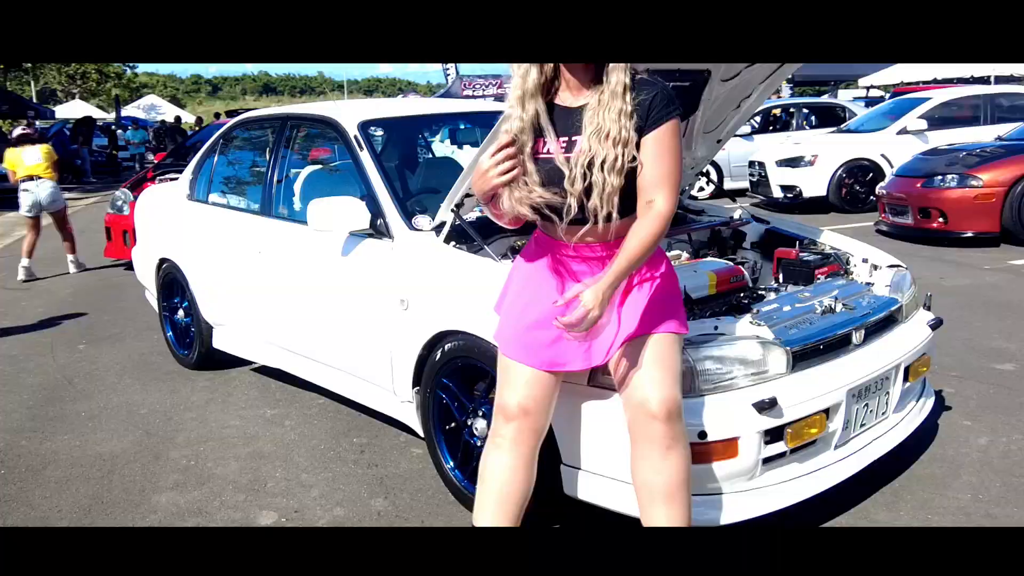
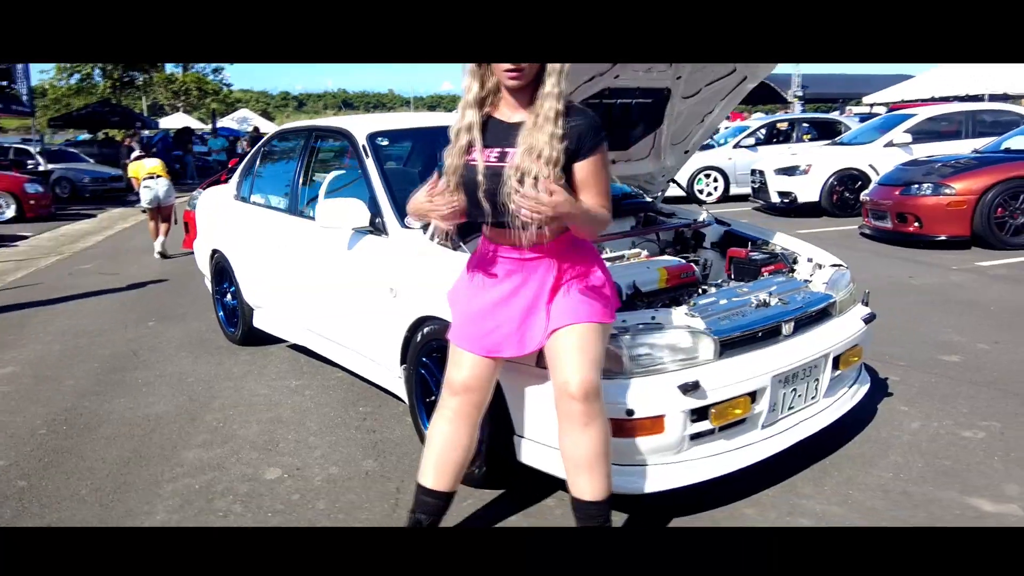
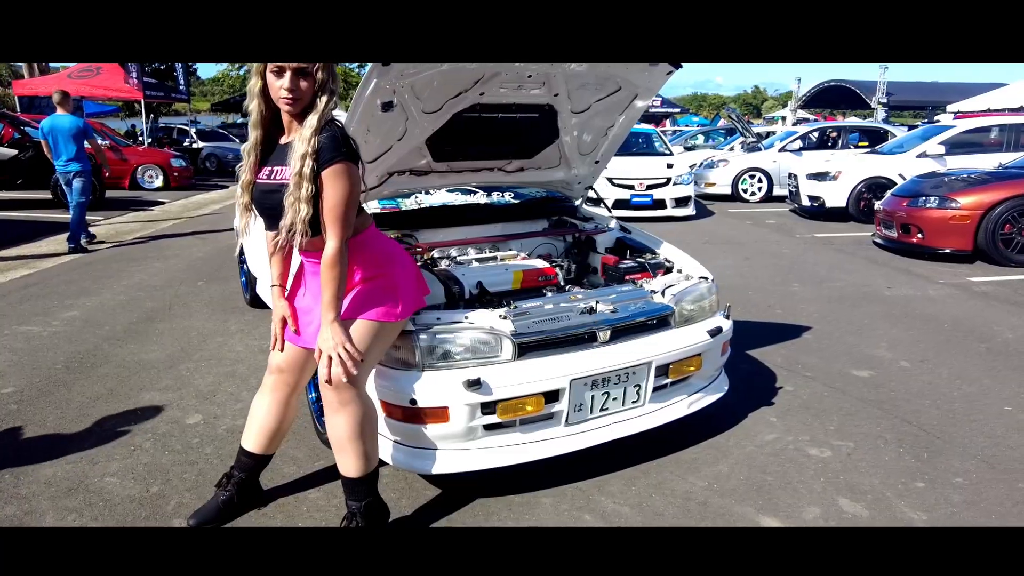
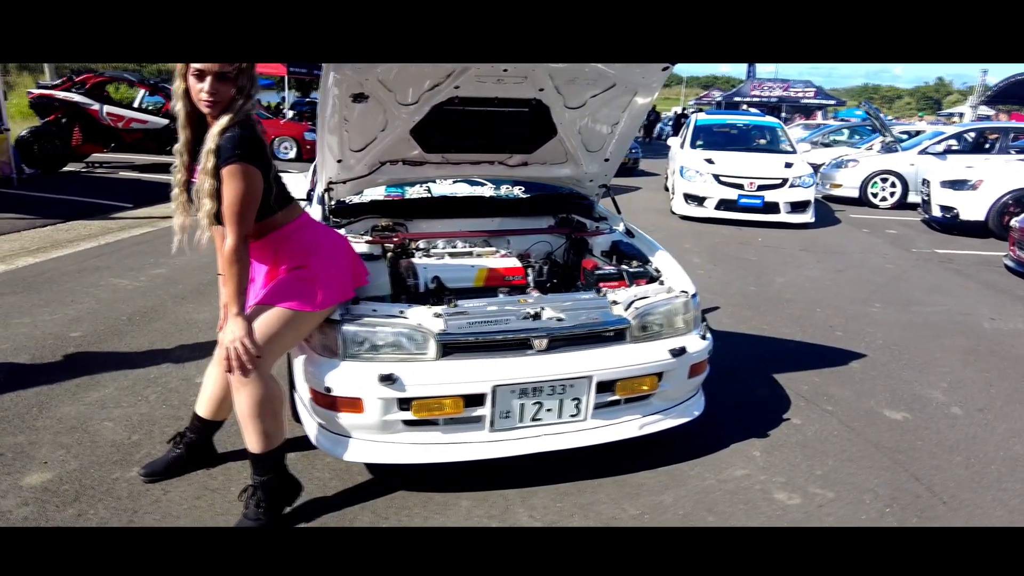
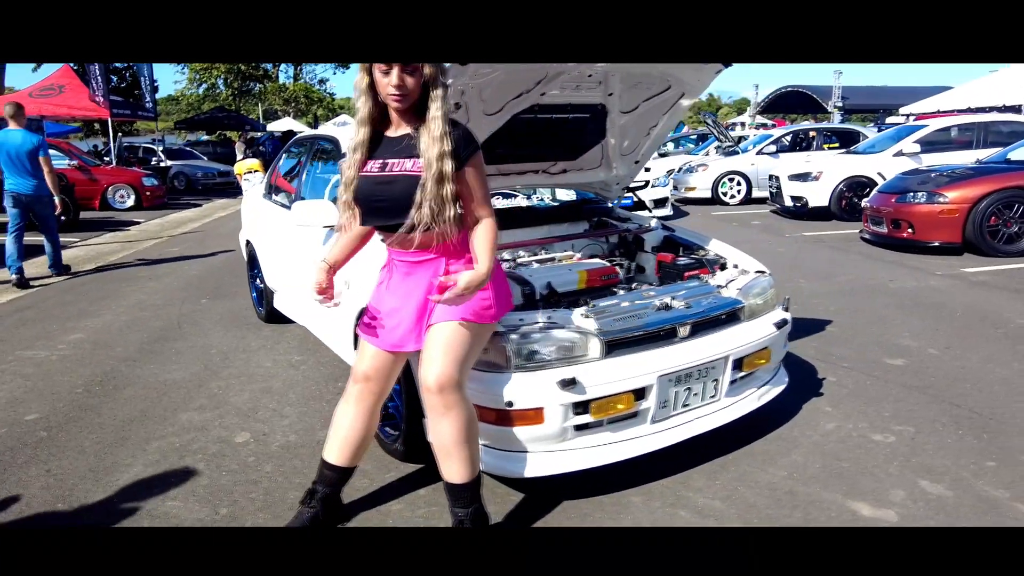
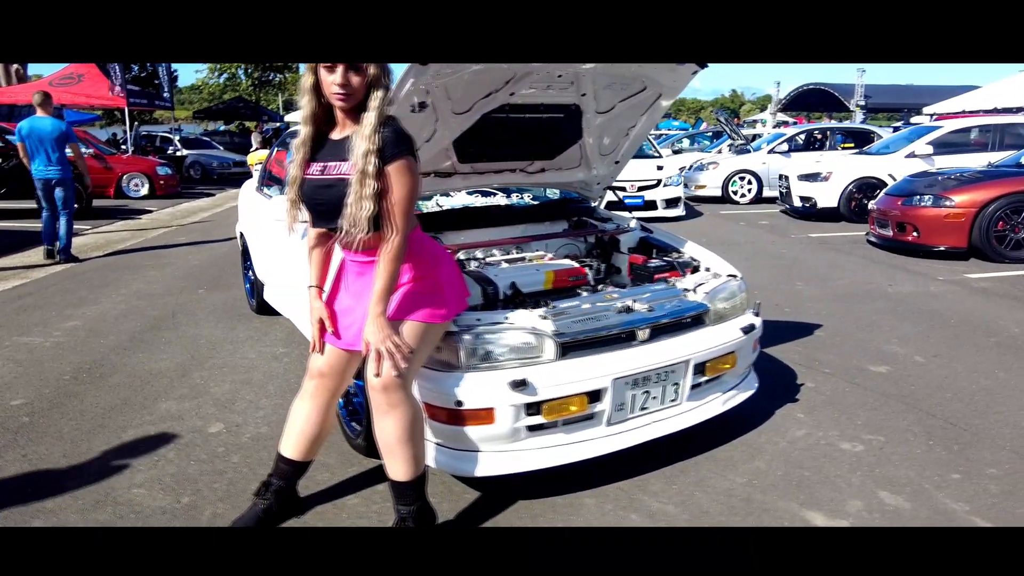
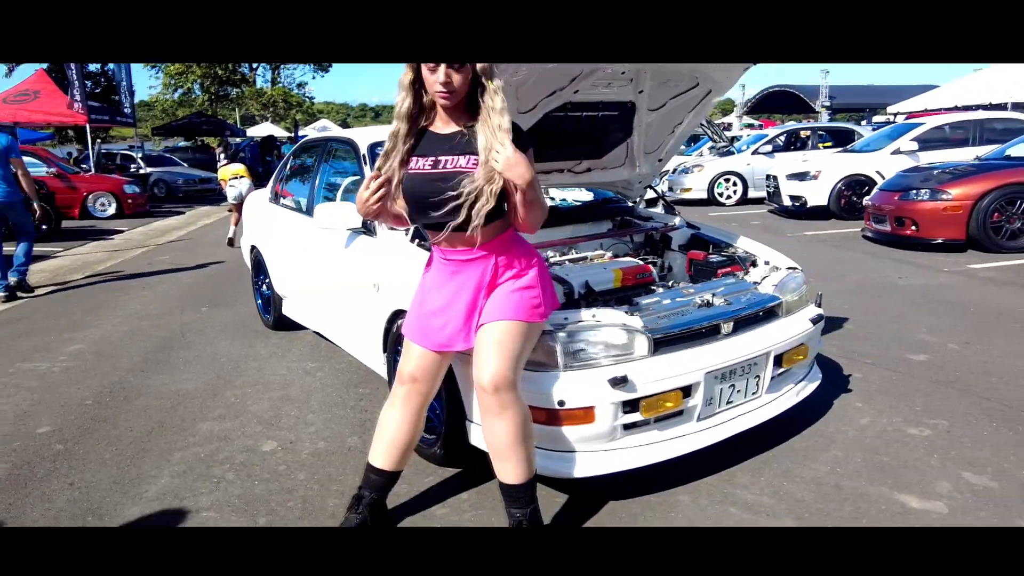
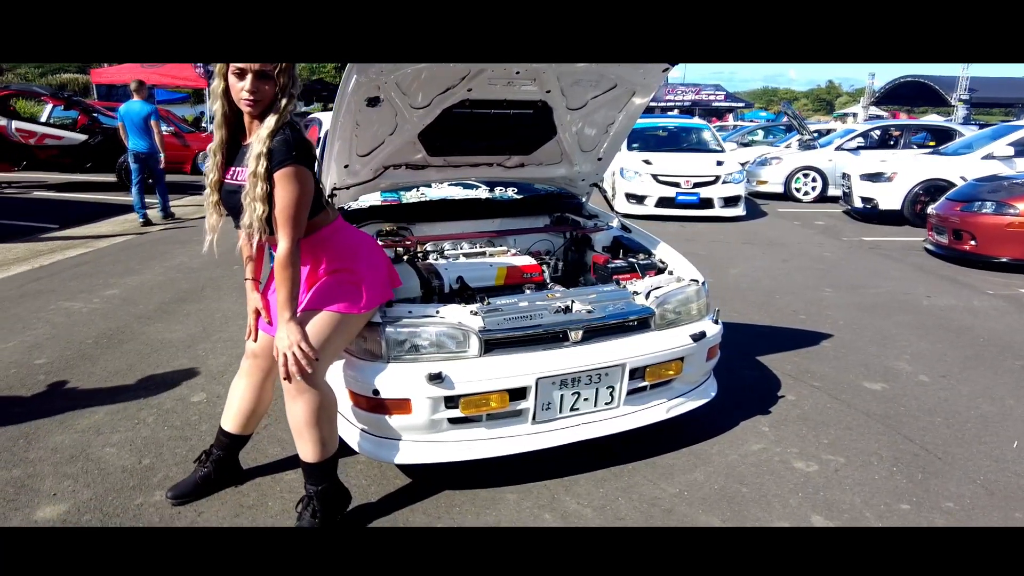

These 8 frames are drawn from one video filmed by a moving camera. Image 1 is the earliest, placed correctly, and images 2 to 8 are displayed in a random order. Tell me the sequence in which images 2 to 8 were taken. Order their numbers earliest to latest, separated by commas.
2, 7, 5, 6, 3, 8, 4
